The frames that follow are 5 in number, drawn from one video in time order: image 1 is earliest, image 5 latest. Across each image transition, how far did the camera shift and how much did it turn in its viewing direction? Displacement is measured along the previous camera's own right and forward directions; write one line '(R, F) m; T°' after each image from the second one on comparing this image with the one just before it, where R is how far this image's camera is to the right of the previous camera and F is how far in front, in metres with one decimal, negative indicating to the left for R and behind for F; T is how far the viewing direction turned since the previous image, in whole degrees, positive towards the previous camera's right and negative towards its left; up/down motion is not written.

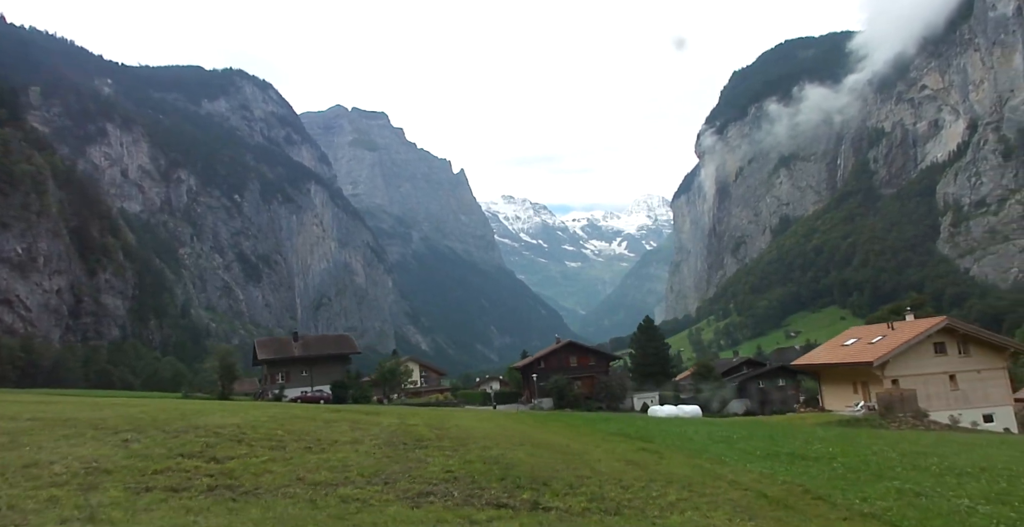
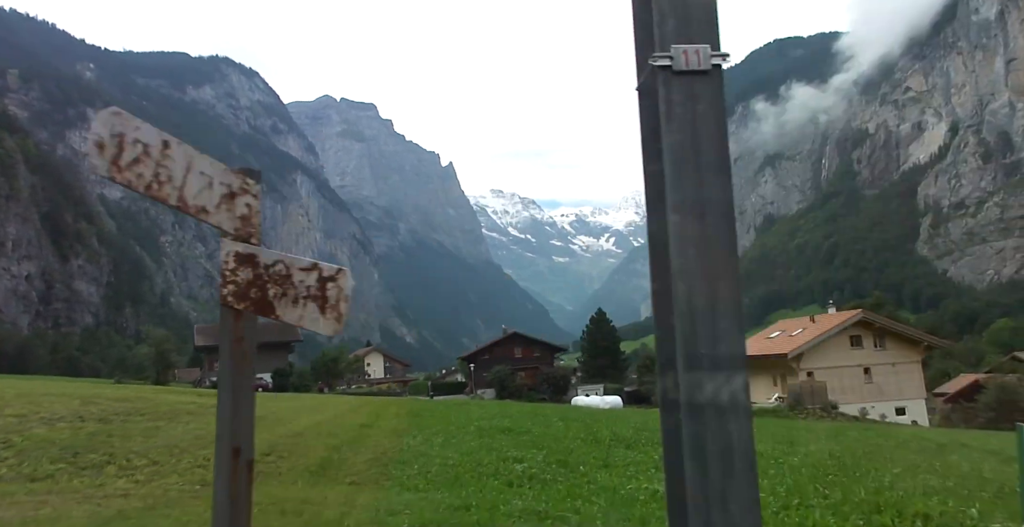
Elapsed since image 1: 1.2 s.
(+5.0, +0.5) m; +1°
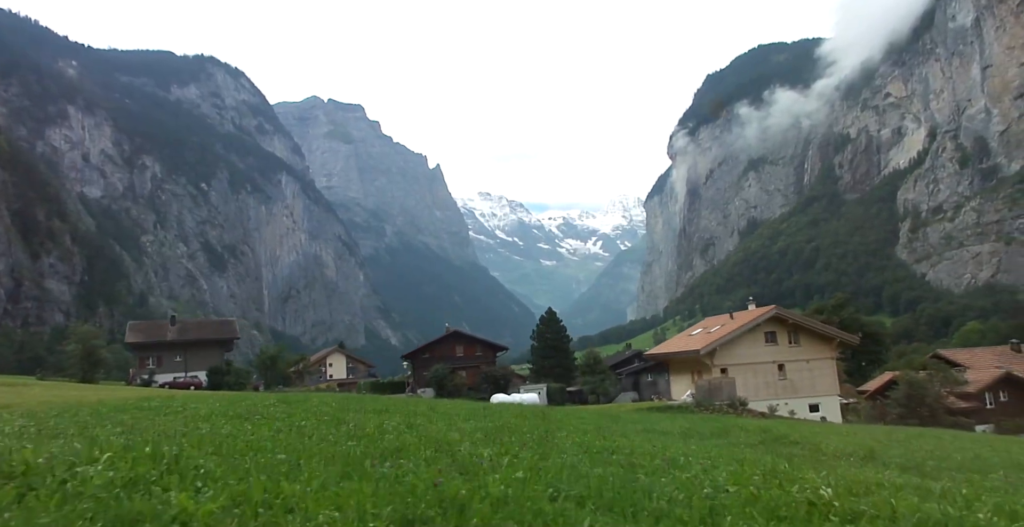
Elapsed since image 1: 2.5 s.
(+5.4, +0.8) m; +1°
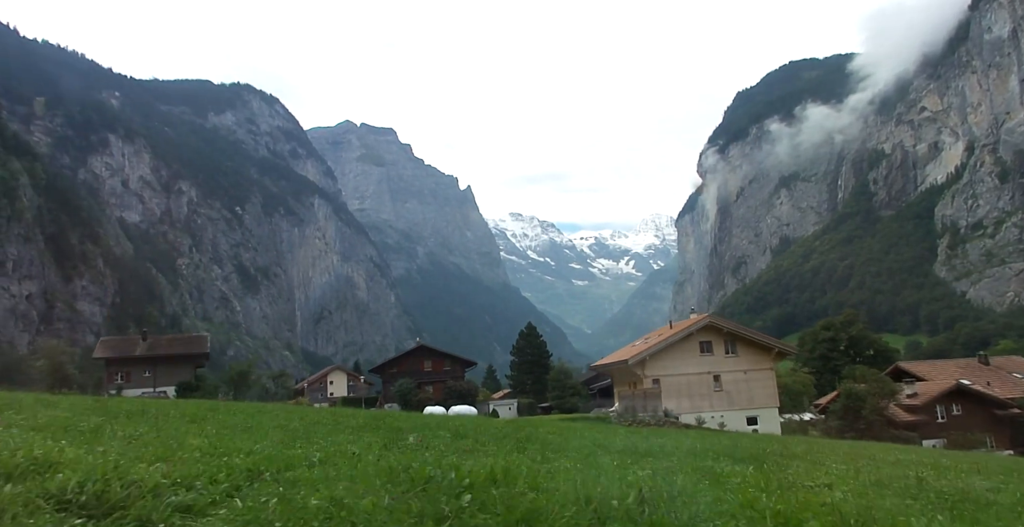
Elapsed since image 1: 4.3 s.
(+7.5, +1.2) m; -2°
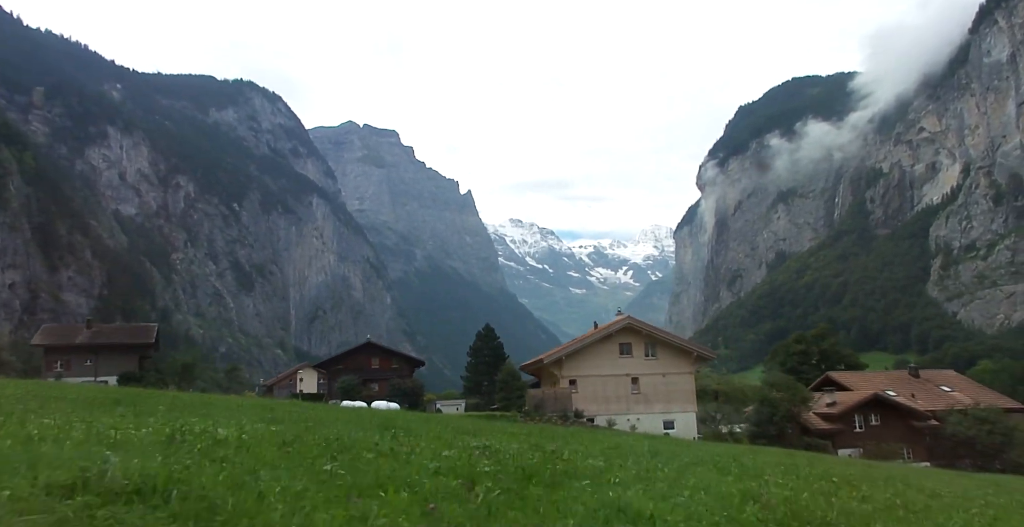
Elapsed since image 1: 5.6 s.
(+5.4, +0.5) m; 0°
